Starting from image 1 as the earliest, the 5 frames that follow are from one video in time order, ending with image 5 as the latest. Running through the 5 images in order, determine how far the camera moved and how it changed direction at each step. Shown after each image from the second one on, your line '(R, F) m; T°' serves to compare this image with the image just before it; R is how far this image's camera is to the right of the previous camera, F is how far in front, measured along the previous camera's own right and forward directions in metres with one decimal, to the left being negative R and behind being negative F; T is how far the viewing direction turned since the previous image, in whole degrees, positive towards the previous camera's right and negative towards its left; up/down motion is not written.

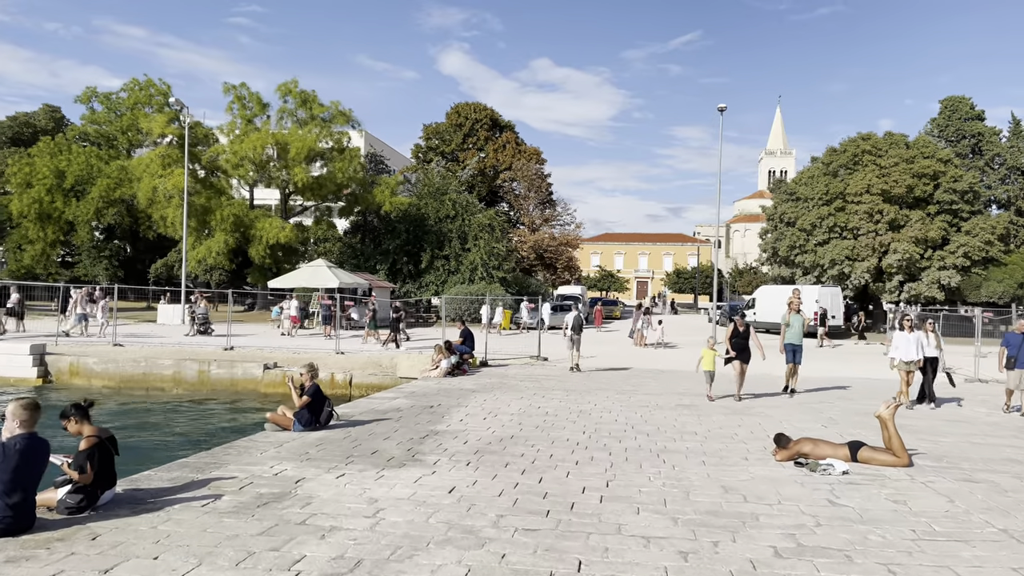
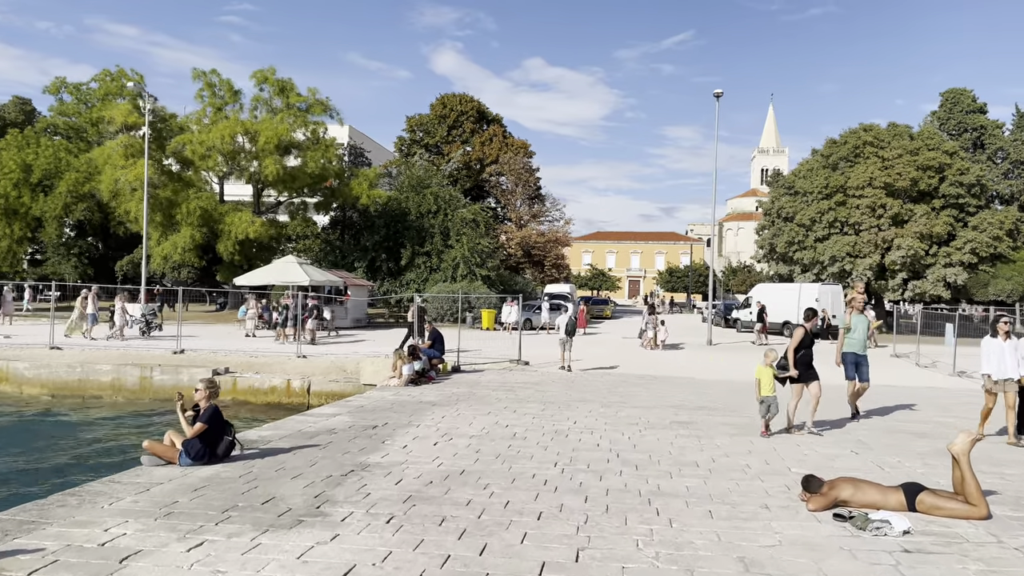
(+0.3, +1.7) m; +1°
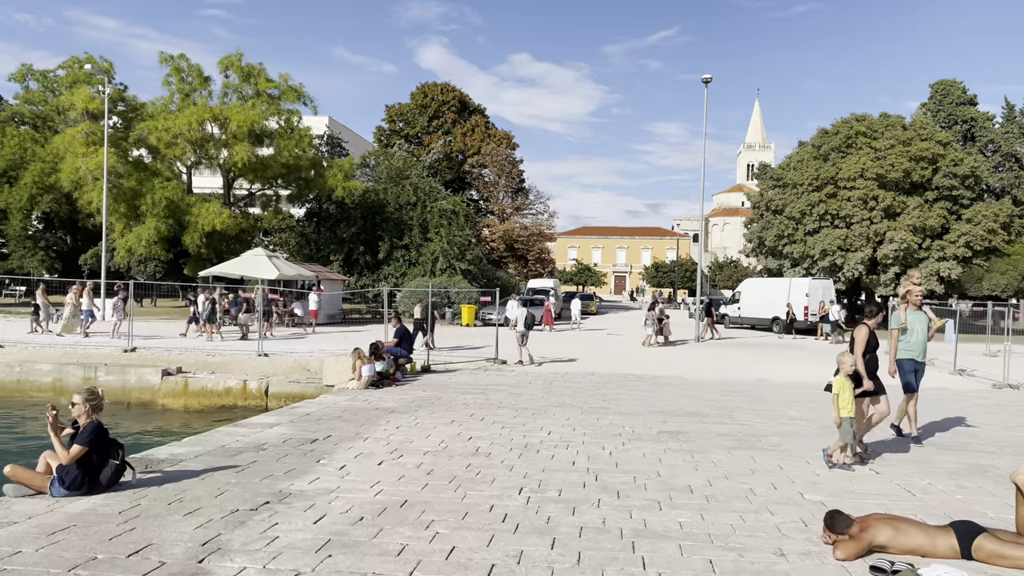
(+0.2, +1.1) m; +1°
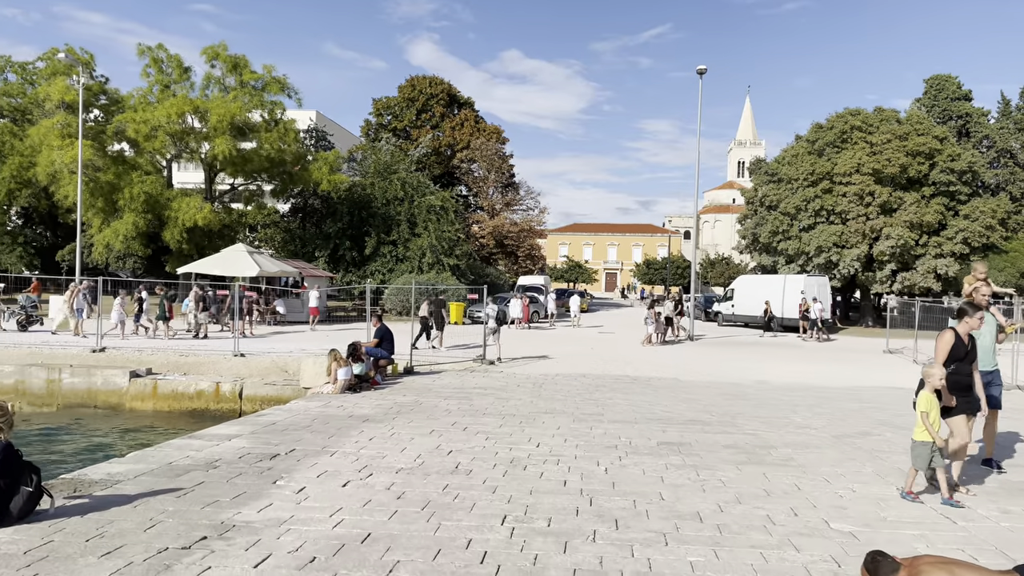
(+0.1, +0.7) m; +1°
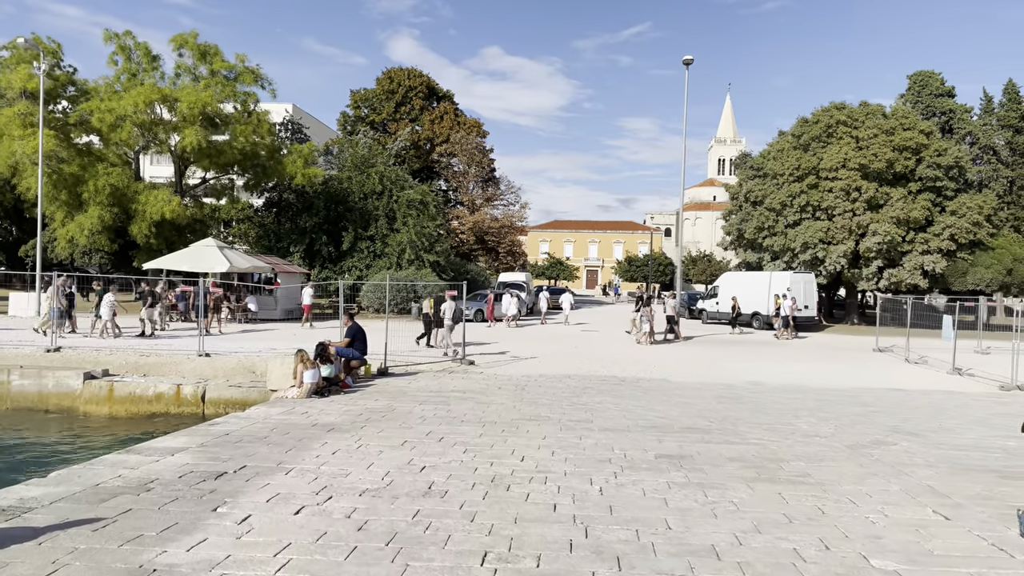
(0.0, +0.8) m; +1°
